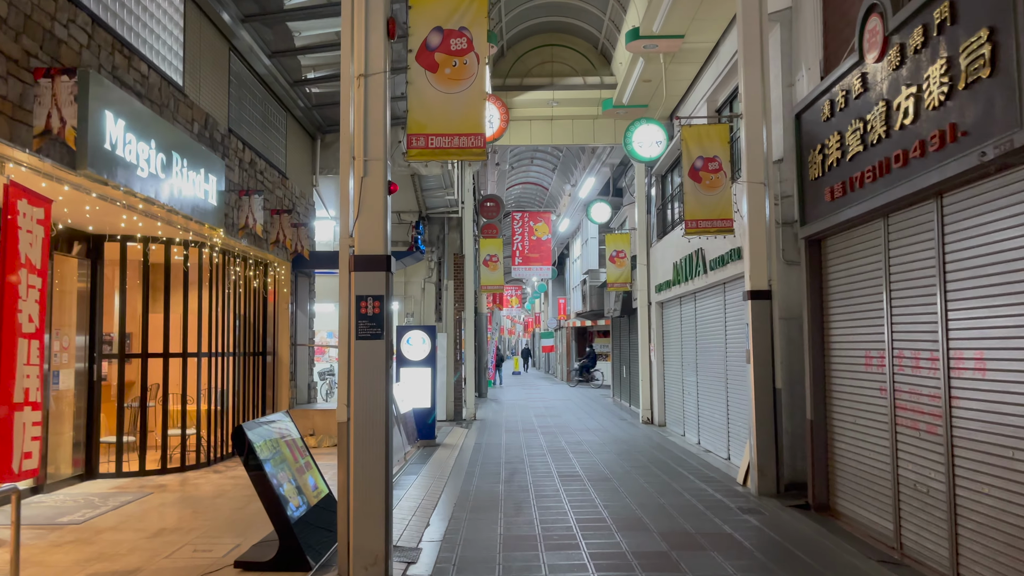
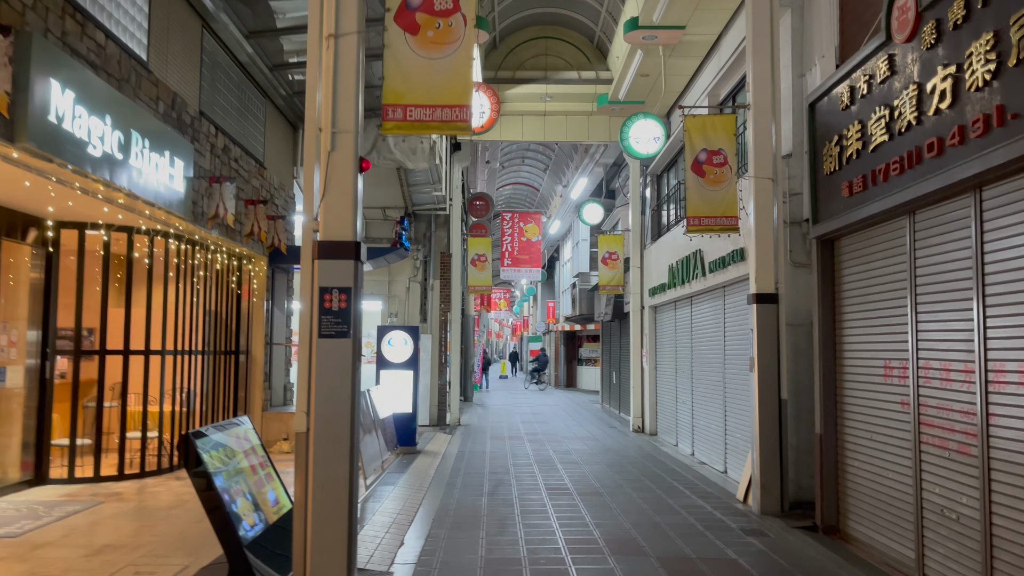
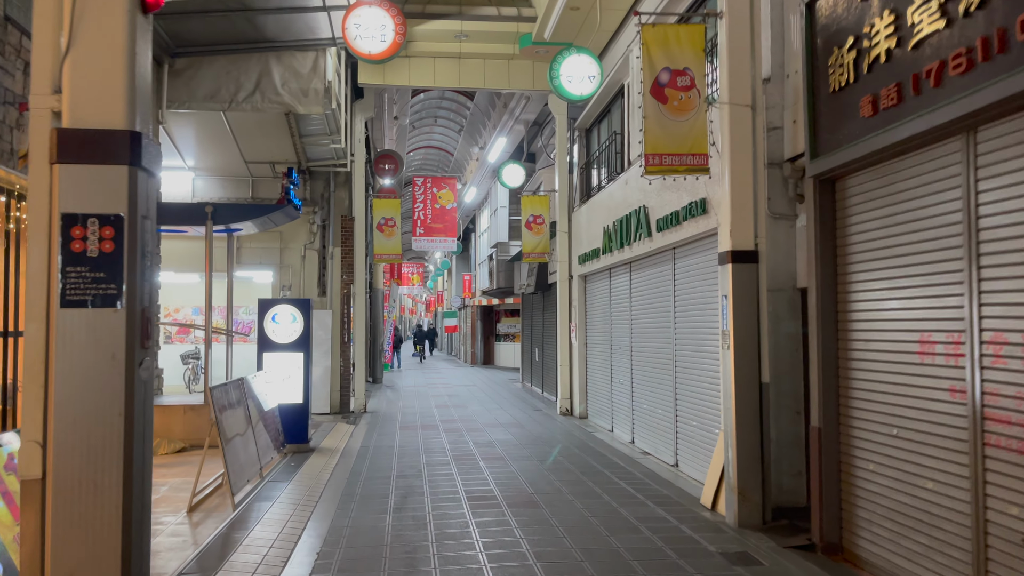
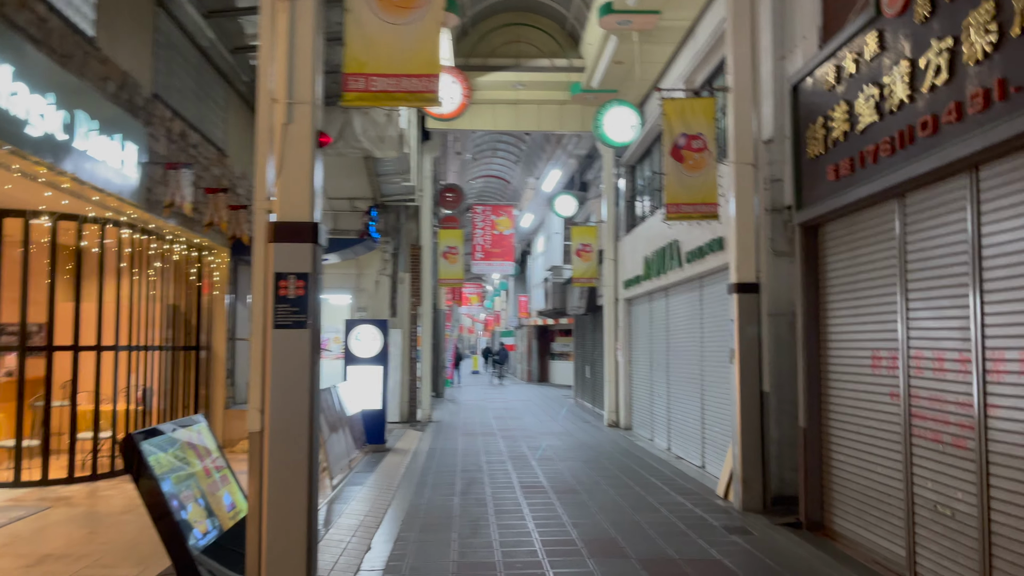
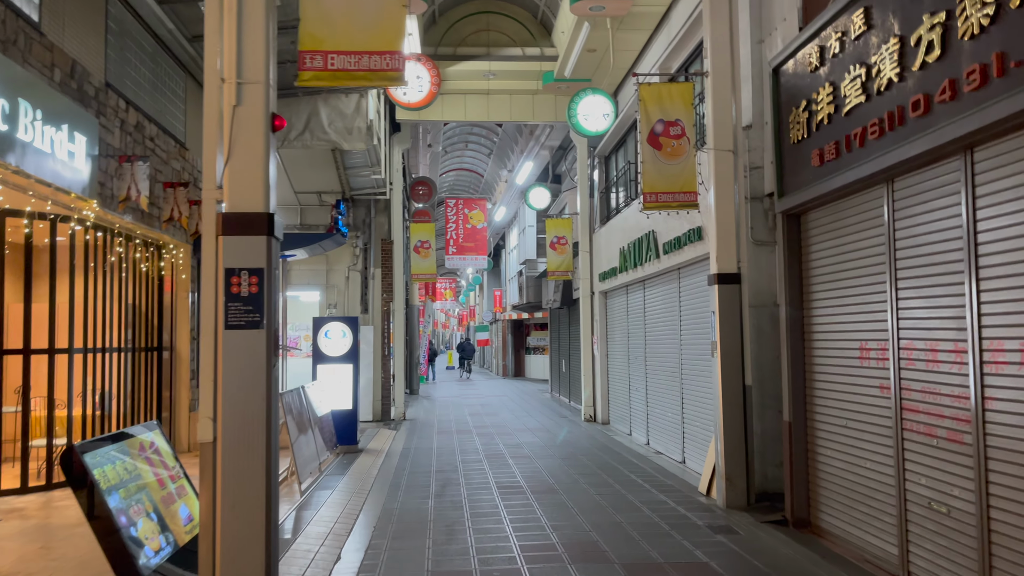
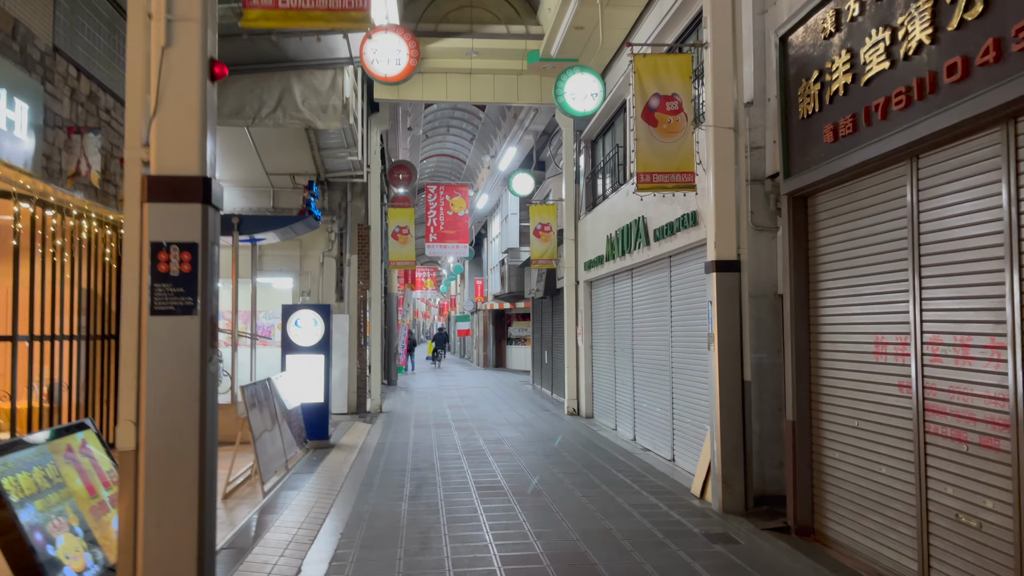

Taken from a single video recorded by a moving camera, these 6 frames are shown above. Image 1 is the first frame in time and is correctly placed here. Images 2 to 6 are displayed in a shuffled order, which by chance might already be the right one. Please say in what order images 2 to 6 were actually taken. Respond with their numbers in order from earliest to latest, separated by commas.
2, 4, 5, 6, 3
